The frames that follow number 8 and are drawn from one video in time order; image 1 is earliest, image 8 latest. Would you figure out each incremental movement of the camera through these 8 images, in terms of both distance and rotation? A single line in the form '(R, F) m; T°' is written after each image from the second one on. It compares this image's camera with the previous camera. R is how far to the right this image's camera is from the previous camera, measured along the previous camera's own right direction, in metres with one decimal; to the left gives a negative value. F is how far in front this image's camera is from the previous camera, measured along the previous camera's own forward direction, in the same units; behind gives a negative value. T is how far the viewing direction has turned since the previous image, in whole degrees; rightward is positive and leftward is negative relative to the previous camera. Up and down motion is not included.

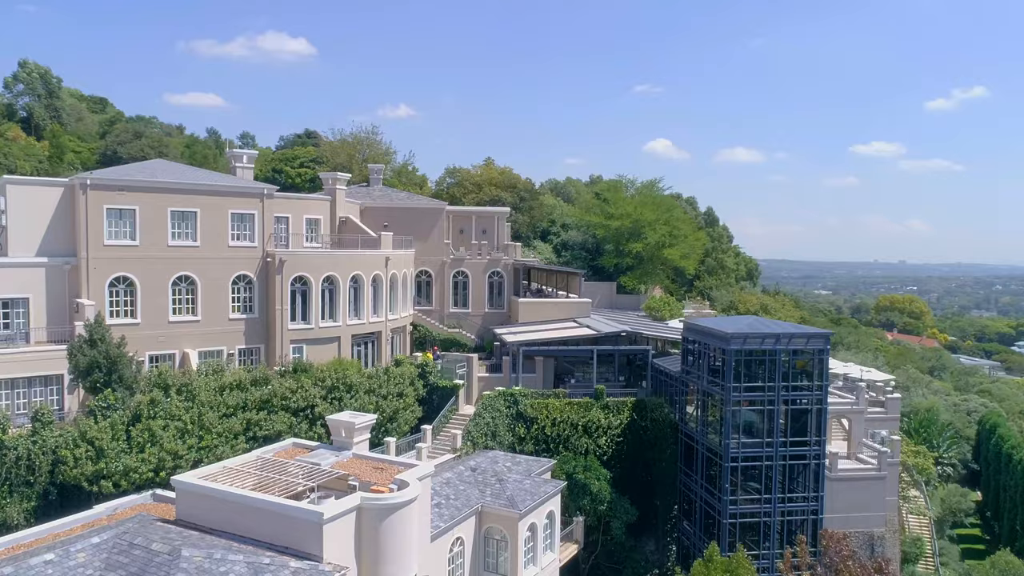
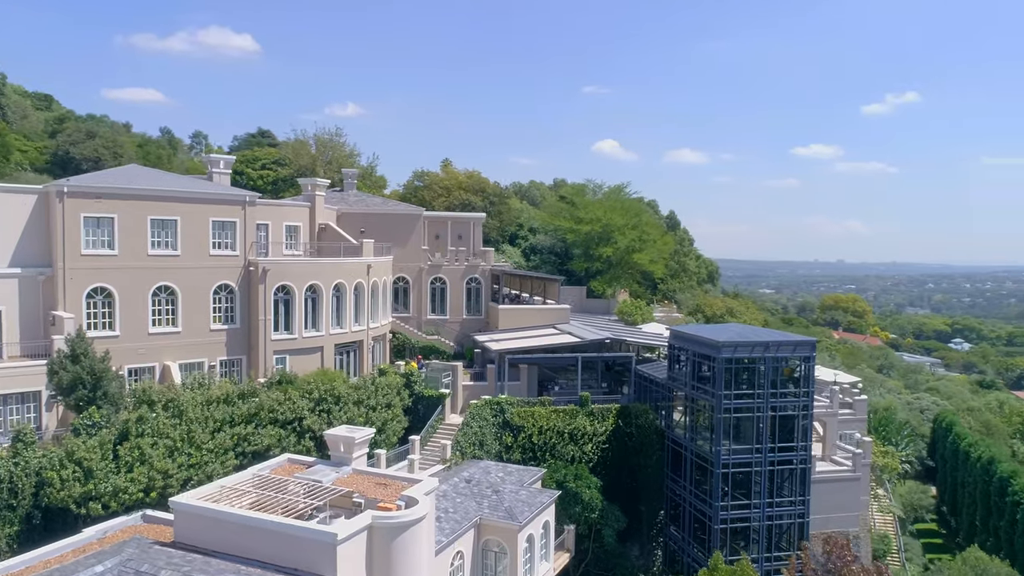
(-1.6, +0.2) m; +4°
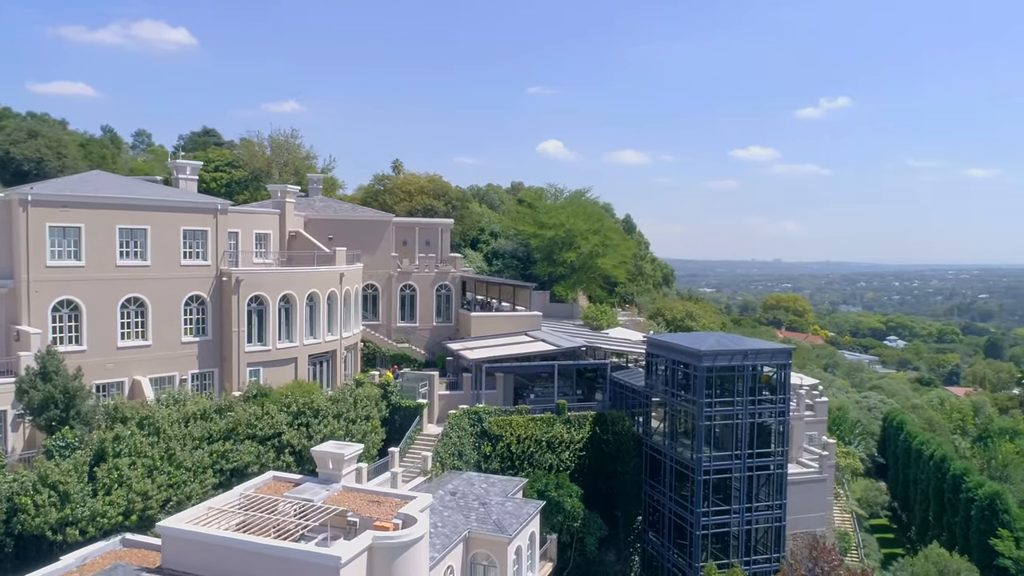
(-1.4, +0.2) m; +4°
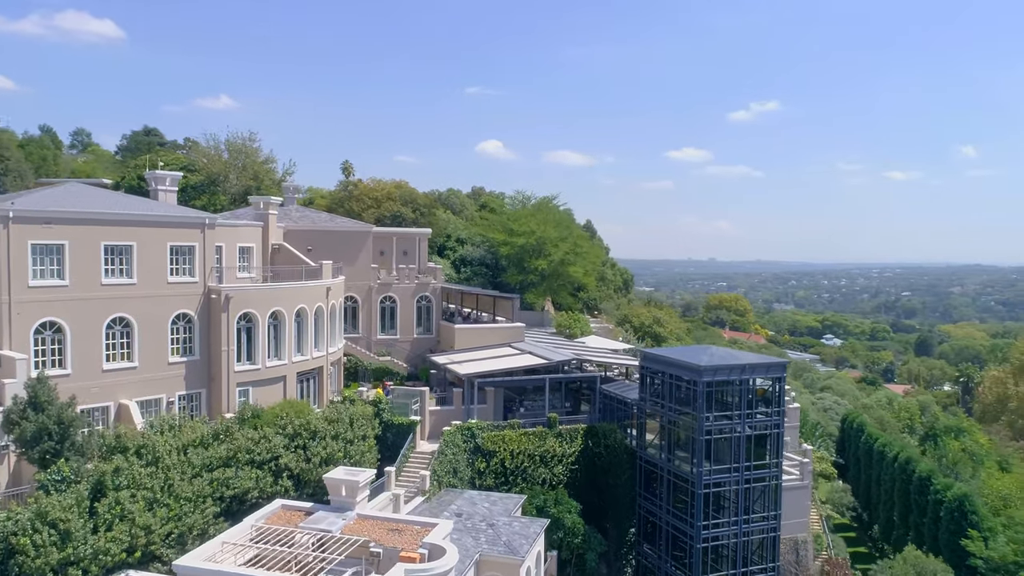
(-2.2, +0.4) m; +4°
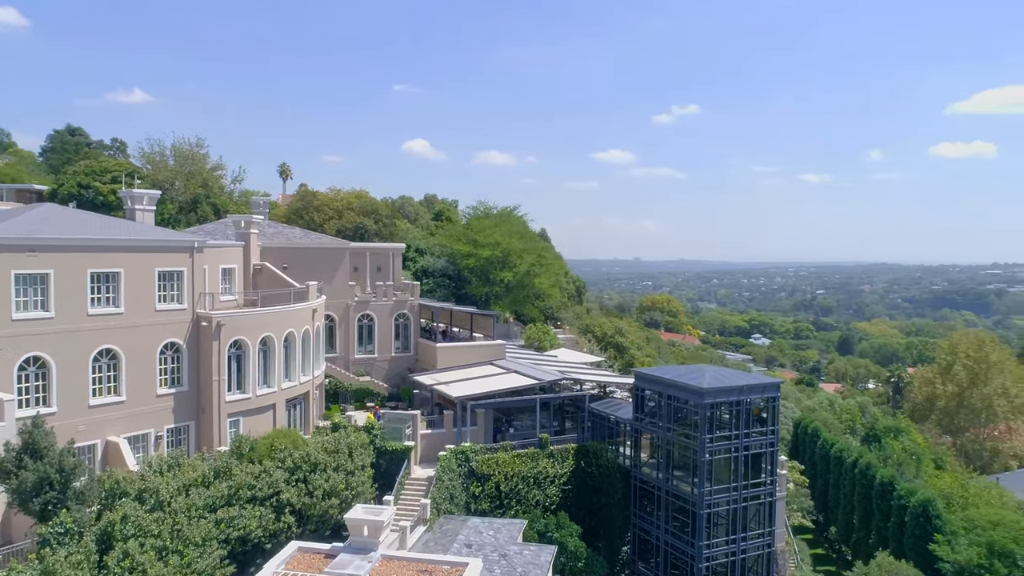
(-2.8, +0.5) m; +5°
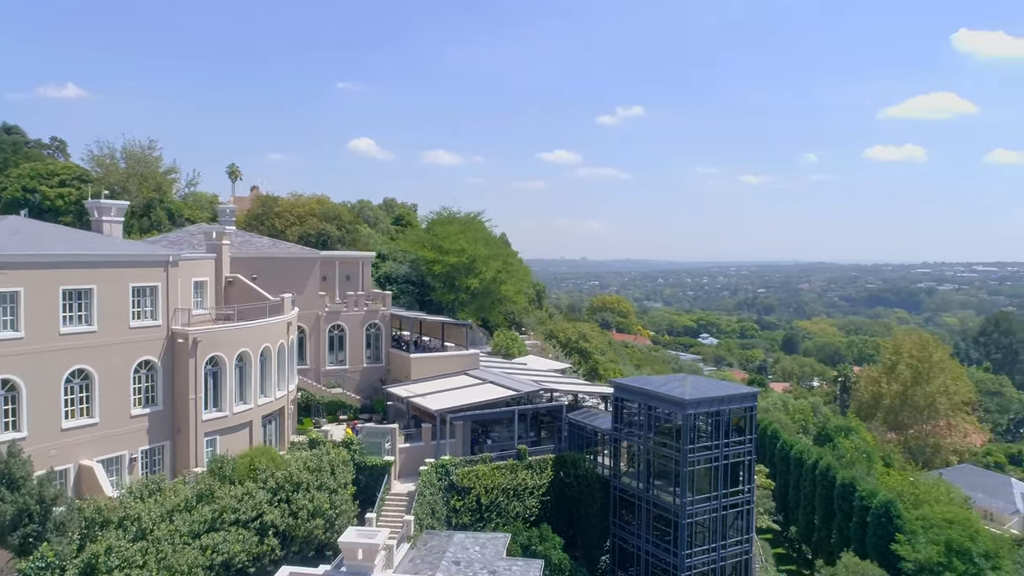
(-1.3, +0.2) m; +4°
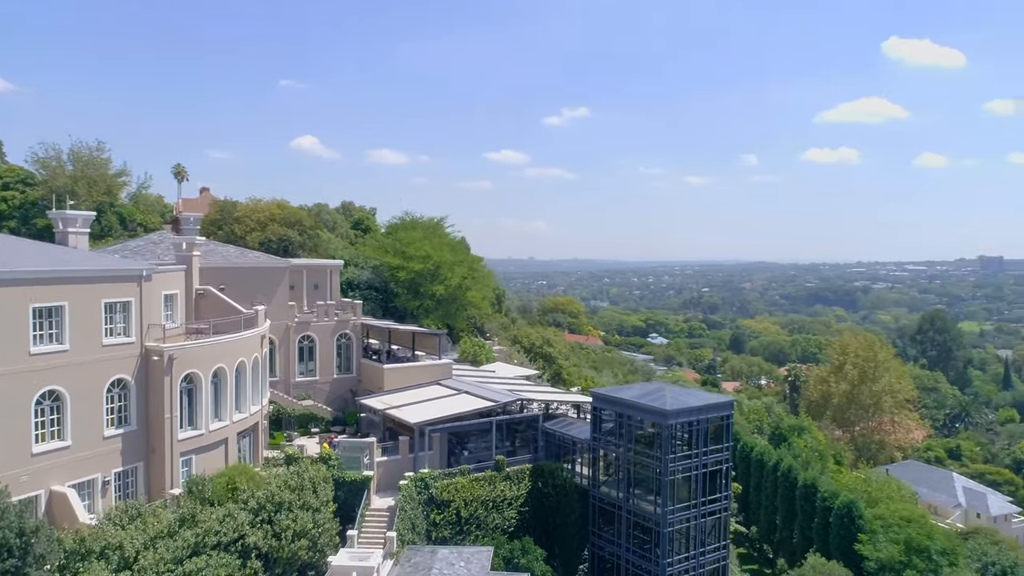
(-1.3, +0.2) m; +4°
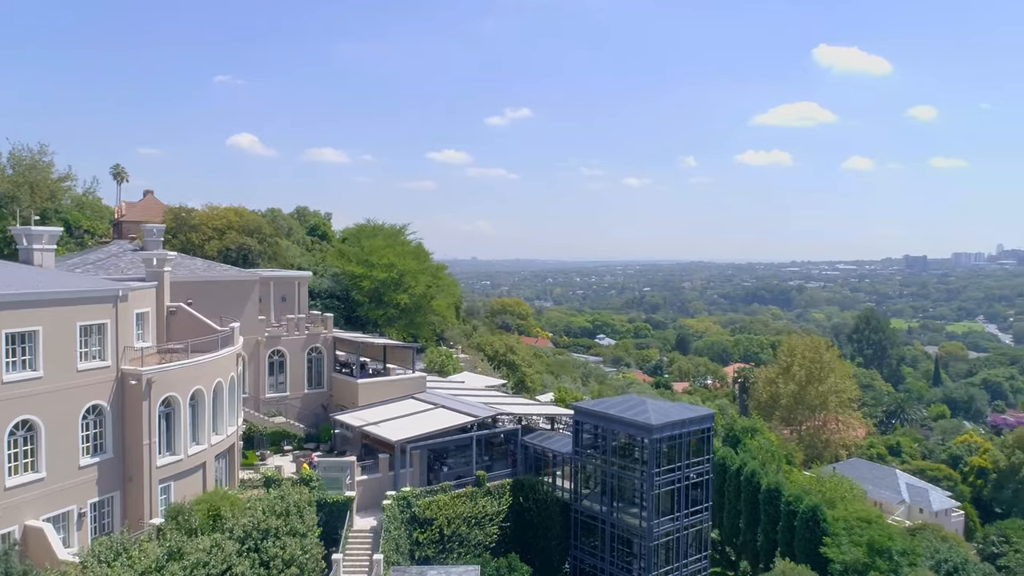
(-1.6, +0.3) m; +4°
